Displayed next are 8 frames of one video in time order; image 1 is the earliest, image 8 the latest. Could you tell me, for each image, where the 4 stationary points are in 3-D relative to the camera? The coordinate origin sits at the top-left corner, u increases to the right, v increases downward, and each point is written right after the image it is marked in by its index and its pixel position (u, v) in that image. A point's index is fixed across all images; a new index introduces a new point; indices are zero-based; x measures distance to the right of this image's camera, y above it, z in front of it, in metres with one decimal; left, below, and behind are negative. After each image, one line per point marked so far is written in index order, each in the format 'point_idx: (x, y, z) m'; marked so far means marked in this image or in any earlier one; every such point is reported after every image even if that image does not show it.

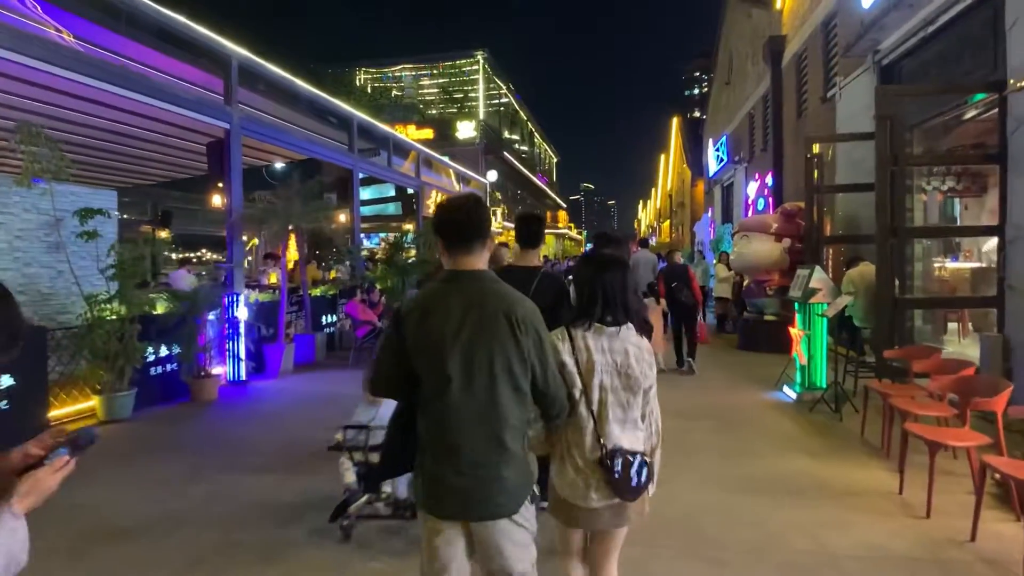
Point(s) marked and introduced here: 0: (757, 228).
0: (+3.4, +0.8, +10.4) m
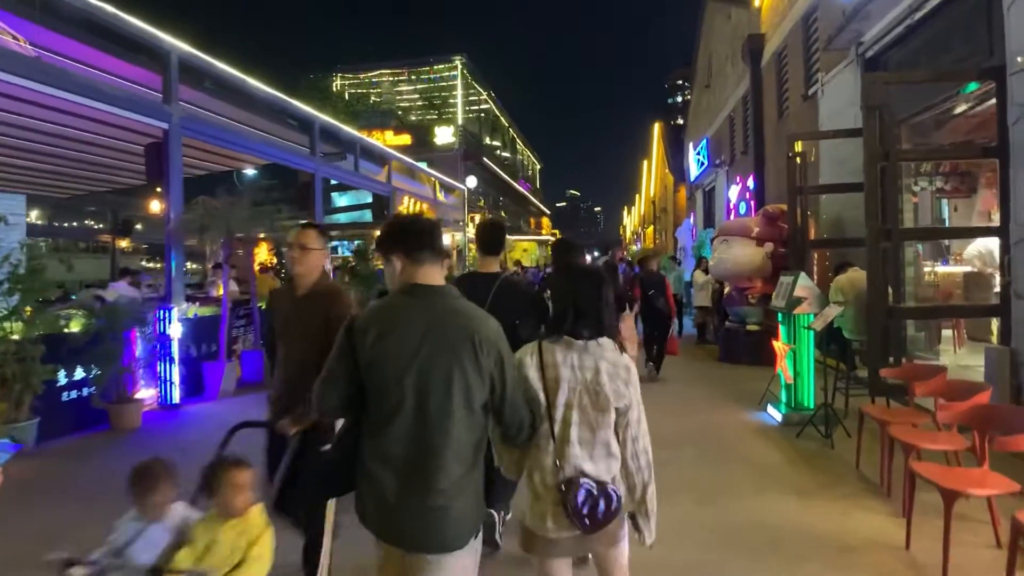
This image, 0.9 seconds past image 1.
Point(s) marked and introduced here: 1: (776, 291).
0: (+2.9, +0.7, +9.8) m
1: (+2.3, 0.0, +6.6) m
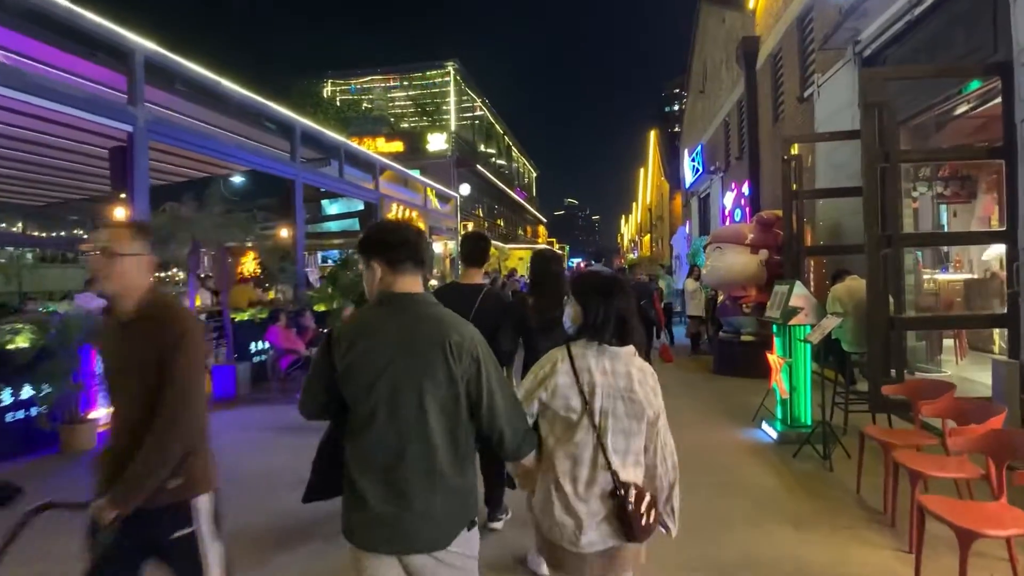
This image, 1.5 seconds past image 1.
0: (+2.7, +0.6, +9.4) m
1: (+2.1, -0.1, +6.2) m
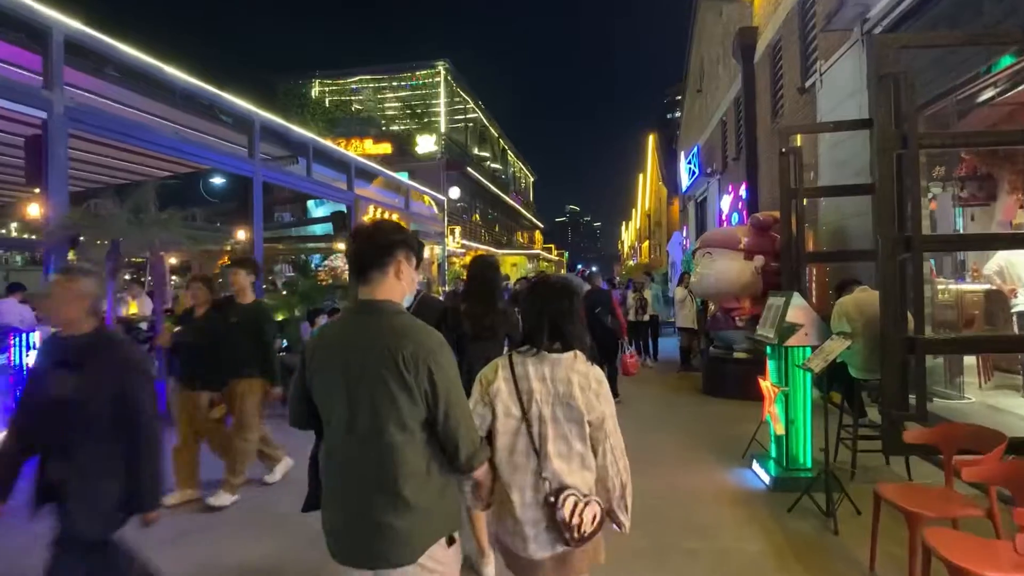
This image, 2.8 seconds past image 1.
0: (+2.3, +0.5, +8.4) m
1: (+1.7, -0.2, +5.2) m
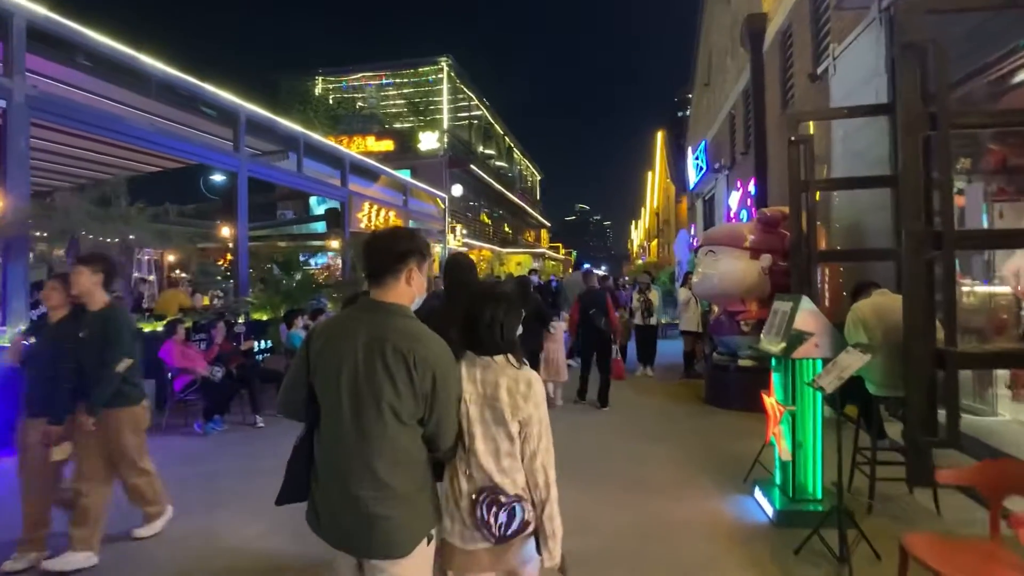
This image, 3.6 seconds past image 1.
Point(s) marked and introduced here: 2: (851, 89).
0: (+2.2, +0.5, +7.8) m
1: (+1.6, -0.2, +4.6) m
2: (+3.4, +2.0, +7.6) m
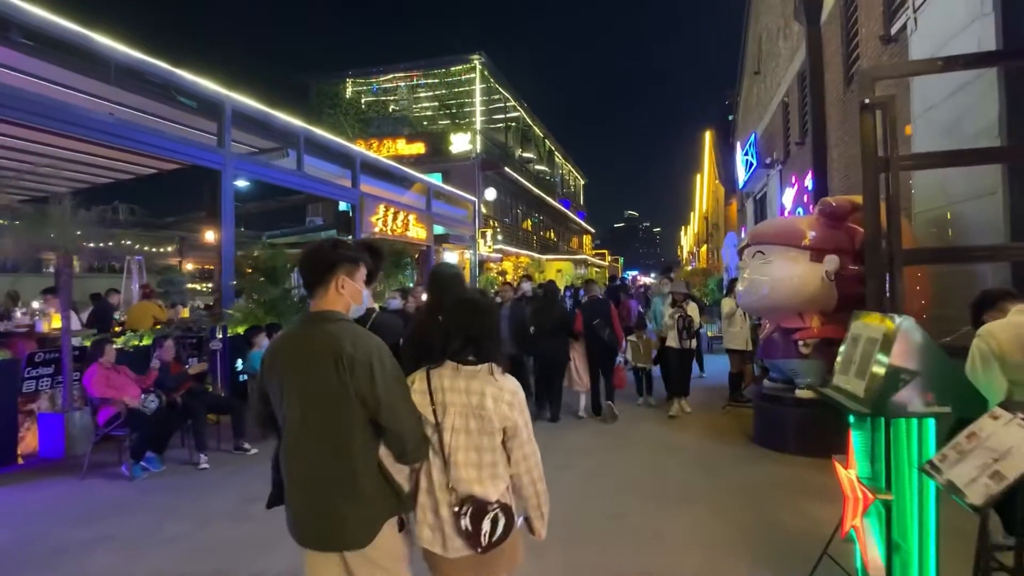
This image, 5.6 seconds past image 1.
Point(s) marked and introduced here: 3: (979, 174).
0: (+2.2, +0.4, +6.2) m
1: (+1.4, -0.3, +3.1) m
2: (+3.4, +1.9, +6.0) m
3: (+3.4, +0.8, +5.6) m
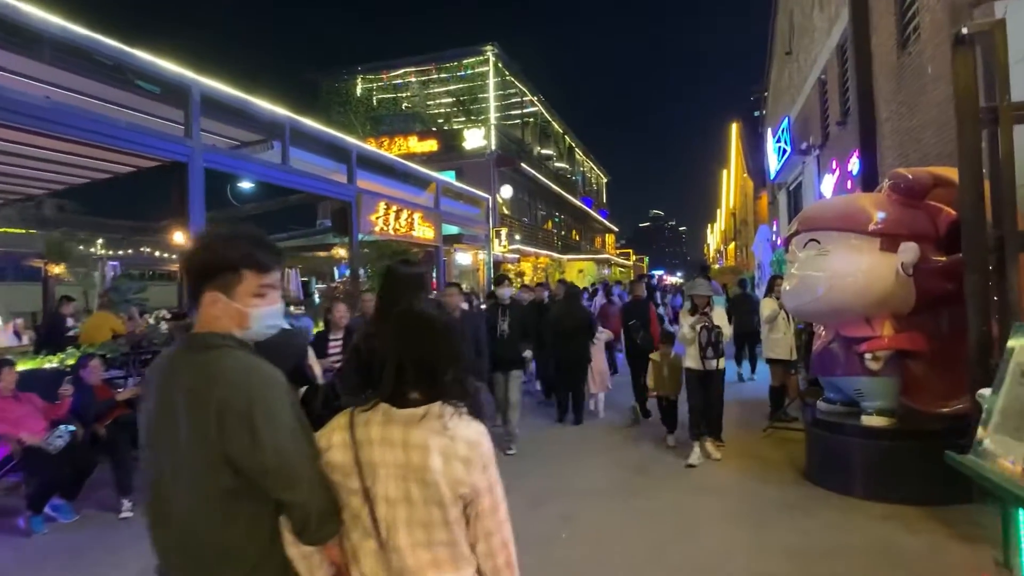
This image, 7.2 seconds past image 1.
0: (+2.1, +0.4, +4.9) m
1: (+1.2, -0.3, +1.8) m
2: (+3.3, +2.0, +4.6) m
3: (+3.3, +0.9, +4.2) m
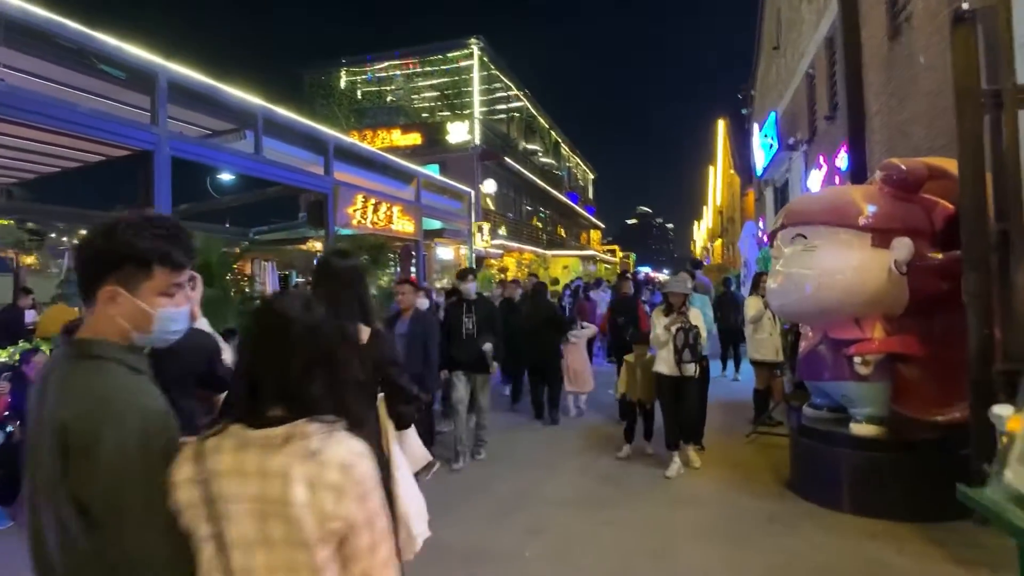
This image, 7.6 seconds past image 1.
0: (+1.9, +0.4, +4.6) m
1: (+1.0, -0.3, +1.5) m
2: (+3.1, +2.0, +4.3) m
3: (+3.1, +0.9, +3.9) m
